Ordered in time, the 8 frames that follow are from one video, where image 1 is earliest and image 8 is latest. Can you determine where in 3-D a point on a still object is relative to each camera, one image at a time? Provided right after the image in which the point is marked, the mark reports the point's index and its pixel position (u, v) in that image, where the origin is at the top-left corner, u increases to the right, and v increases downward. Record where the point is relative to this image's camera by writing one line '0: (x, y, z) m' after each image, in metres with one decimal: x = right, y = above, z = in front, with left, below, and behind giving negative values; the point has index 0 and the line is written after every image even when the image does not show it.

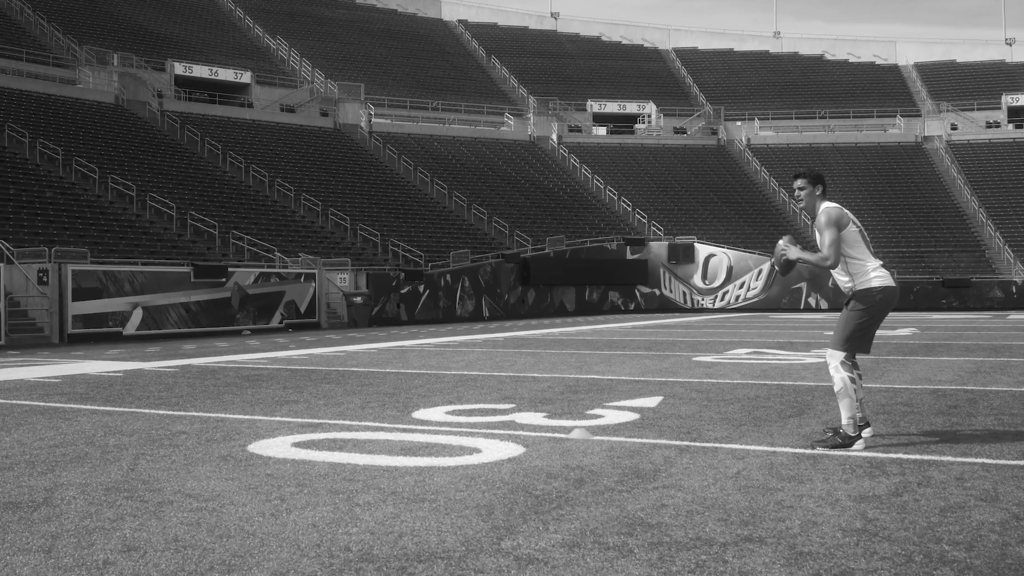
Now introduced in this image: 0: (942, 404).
0: (+2.0, -0.5, +5.1) m
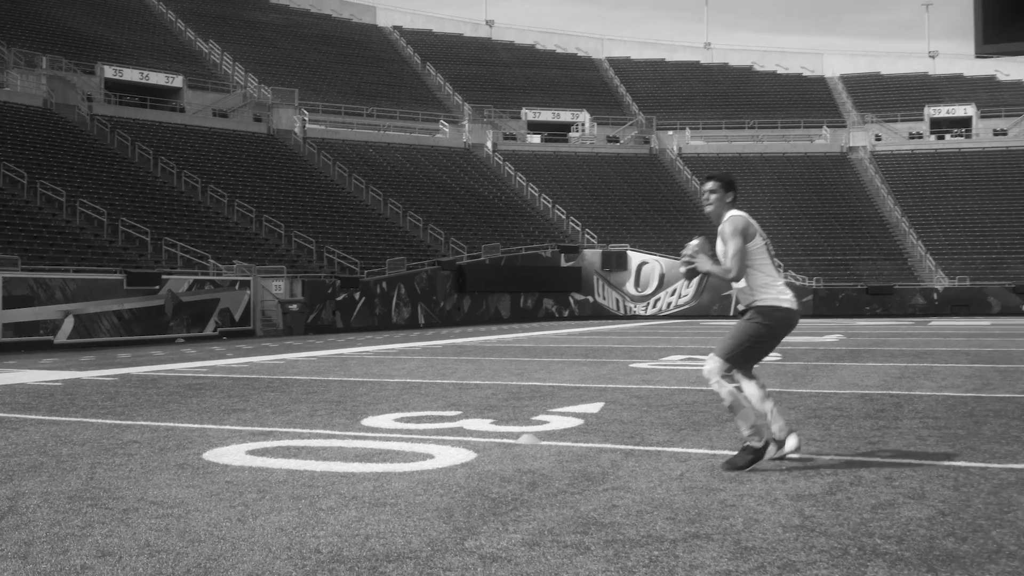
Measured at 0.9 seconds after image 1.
0: (+1.7, -0.6, +5.3) m
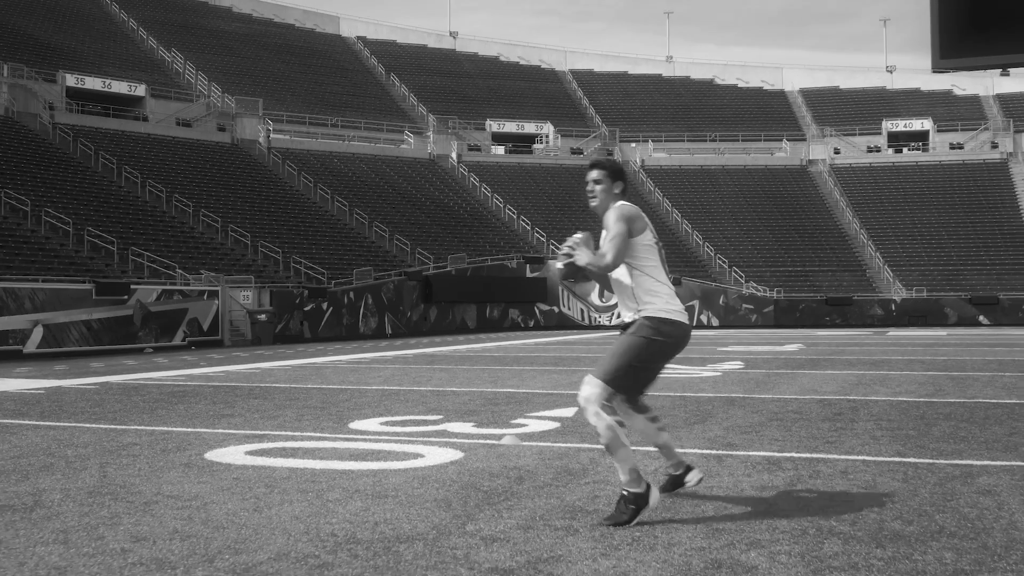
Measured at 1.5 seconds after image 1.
0: (+1.6, -0.6, +5.6) m
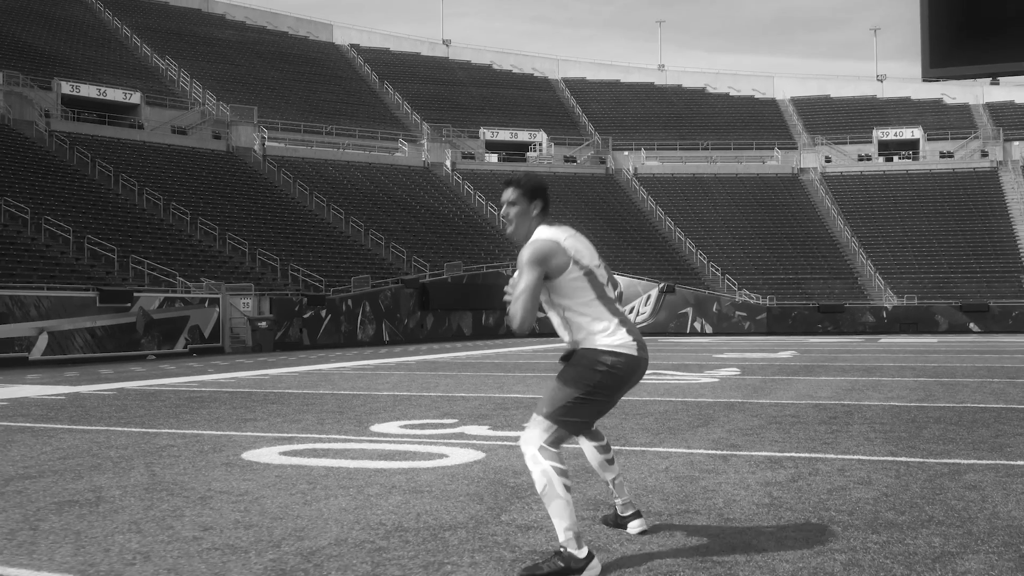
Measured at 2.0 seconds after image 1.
0: (+1.7, -0.7, +5.9) m
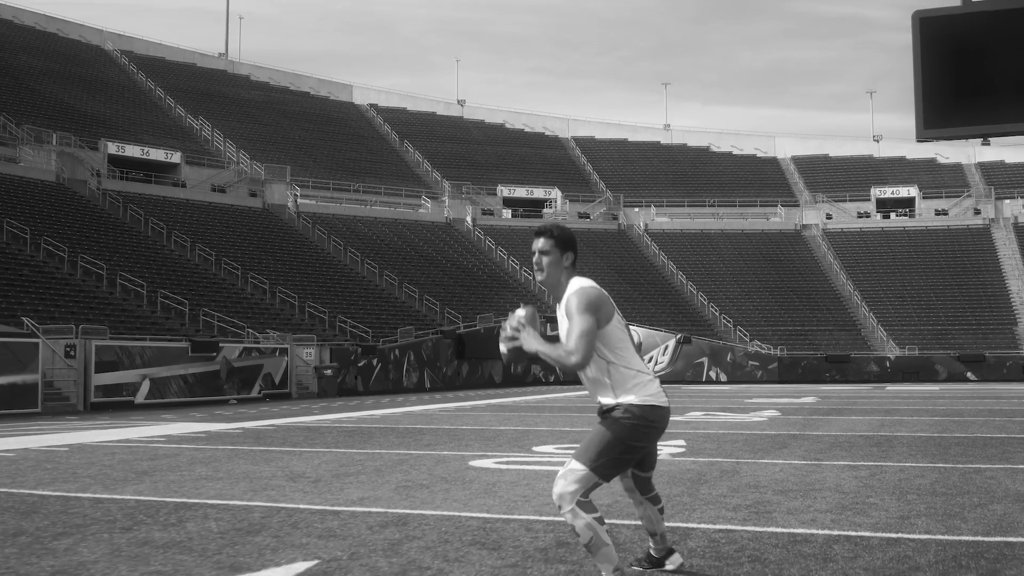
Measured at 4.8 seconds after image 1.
0: (+2.5, -1.1, +7.7) m
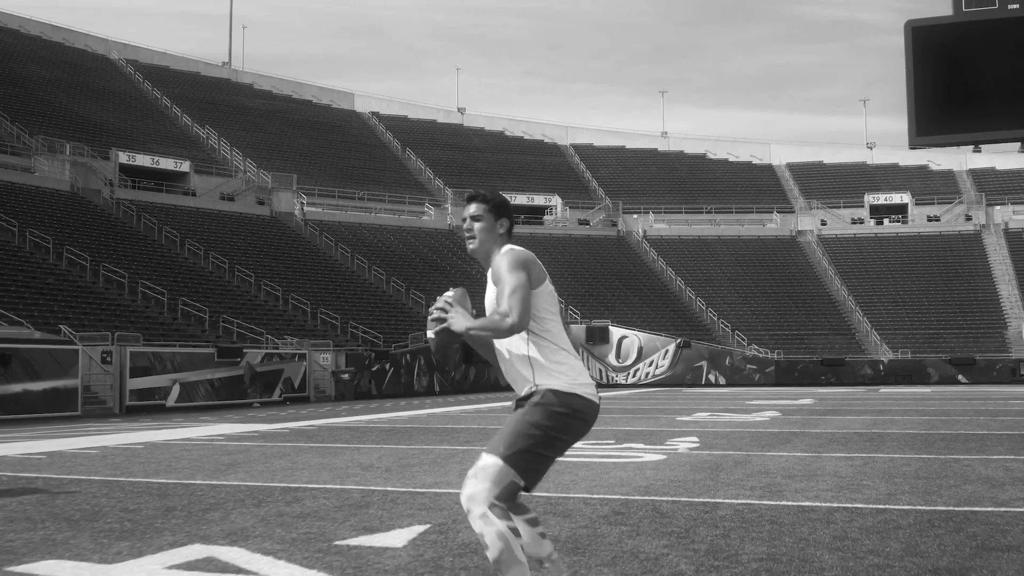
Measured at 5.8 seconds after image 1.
0: (+2.8, -1.2, +8.6) m
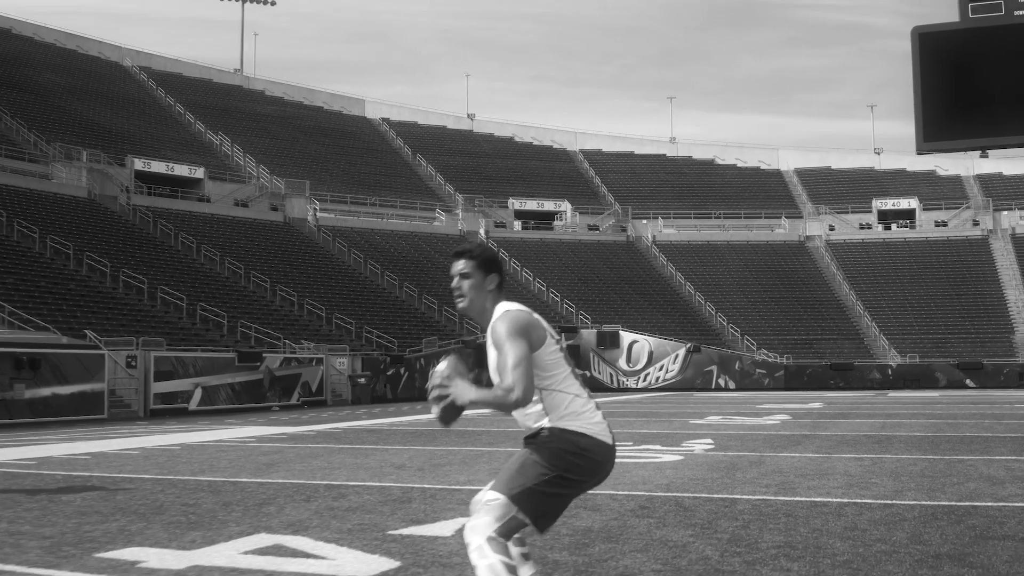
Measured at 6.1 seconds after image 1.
0: (+3.0, -1.2, +8.9) m
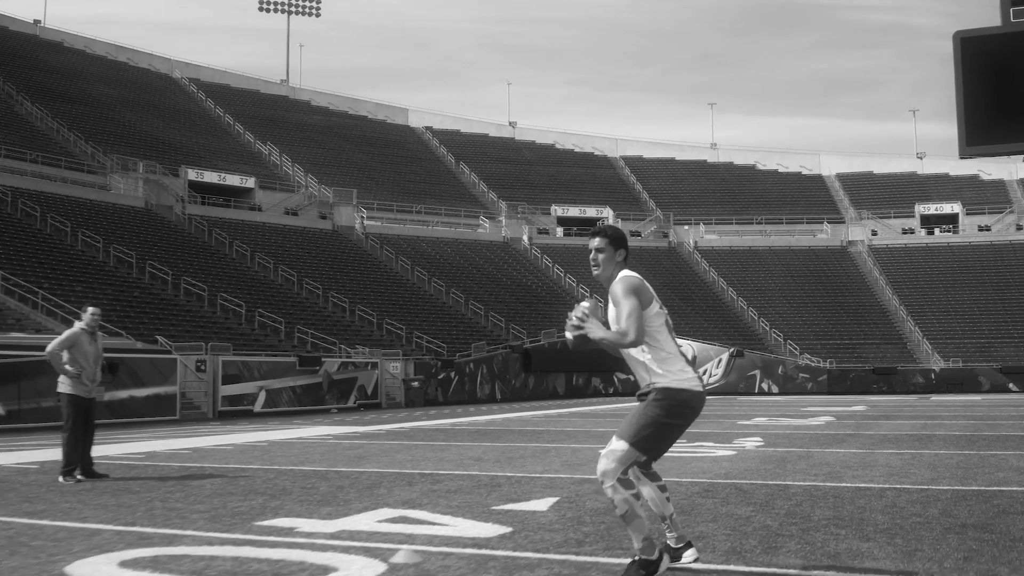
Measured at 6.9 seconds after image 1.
0: (+3.5, -1.3, +9.5) m
